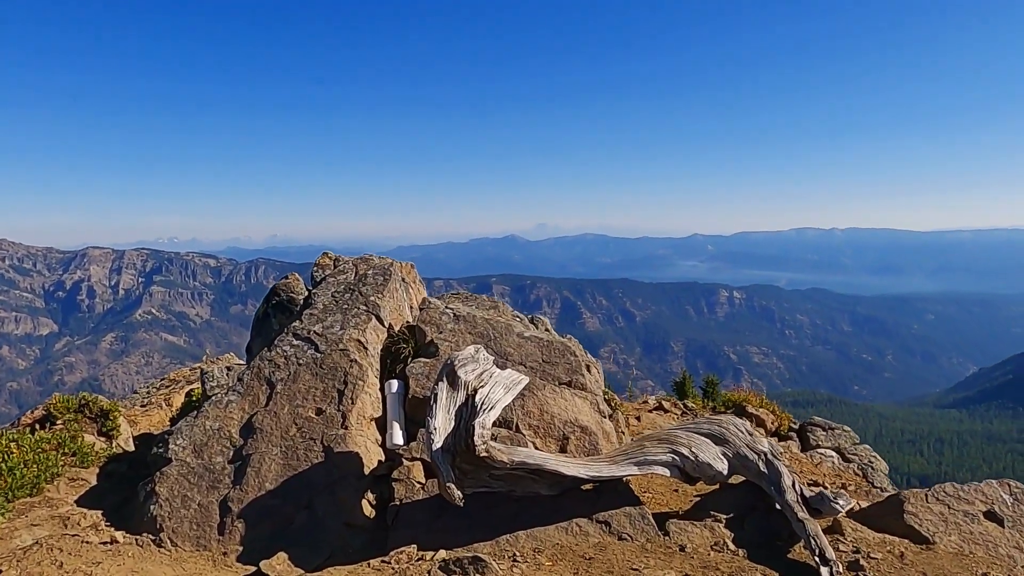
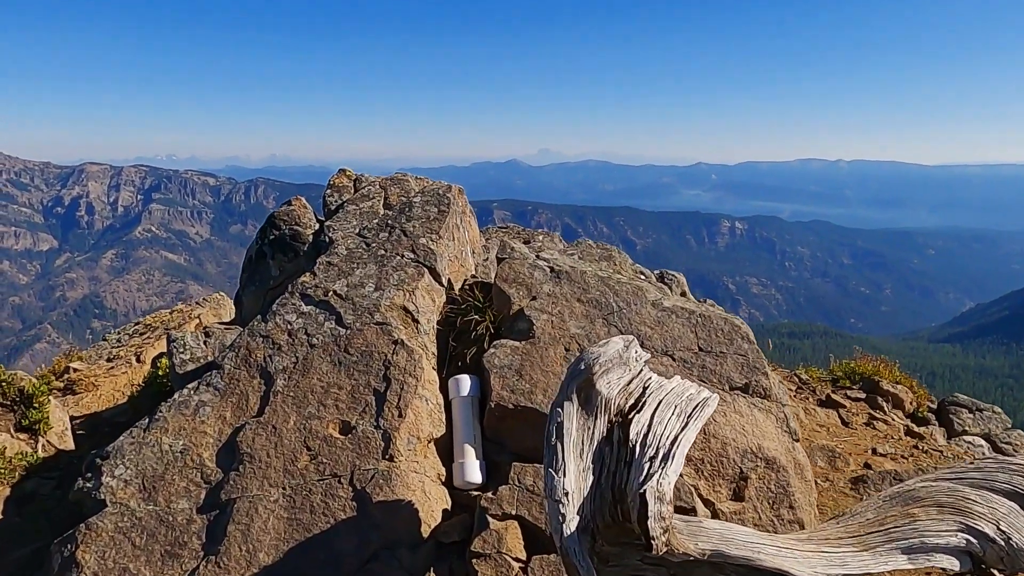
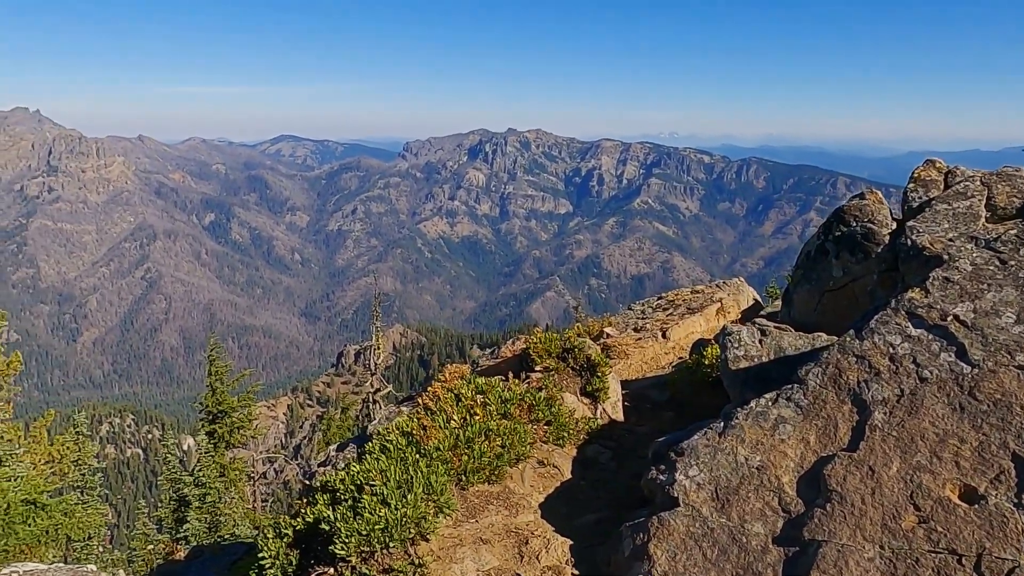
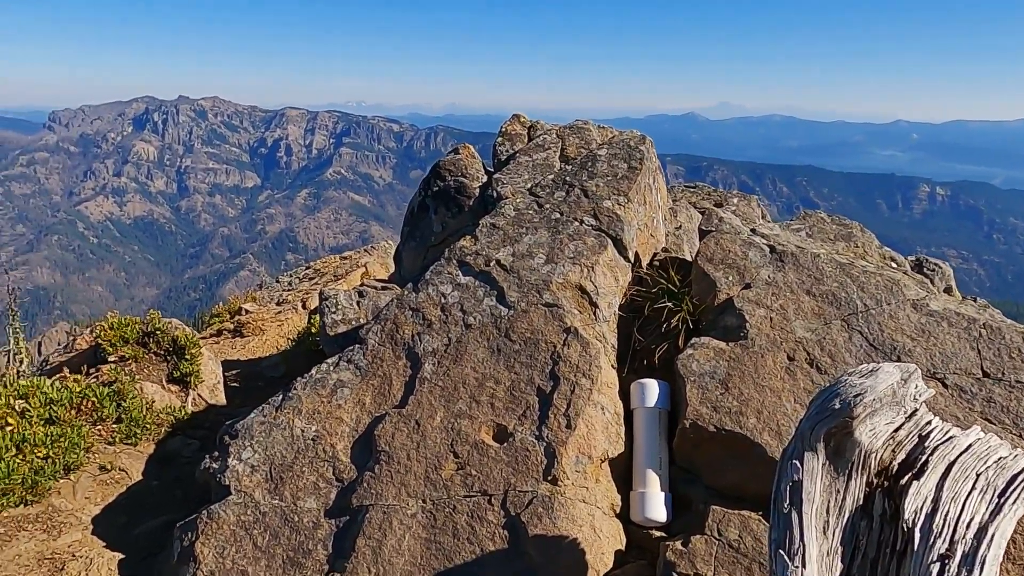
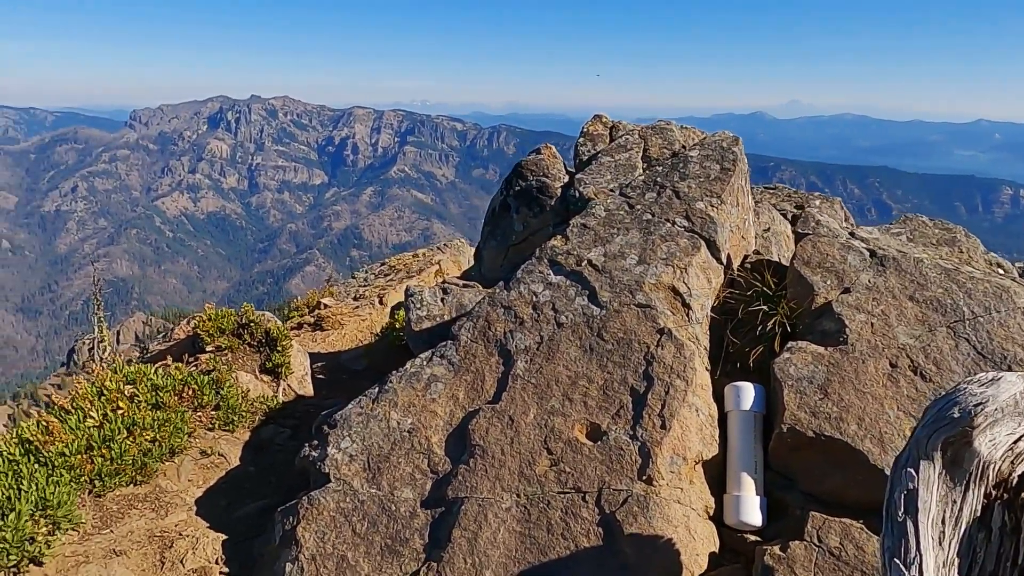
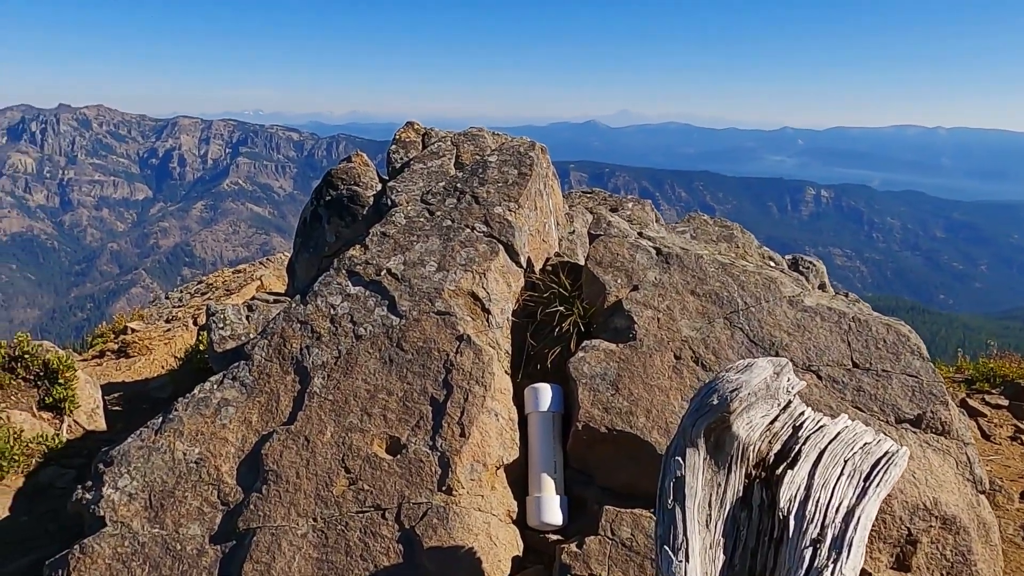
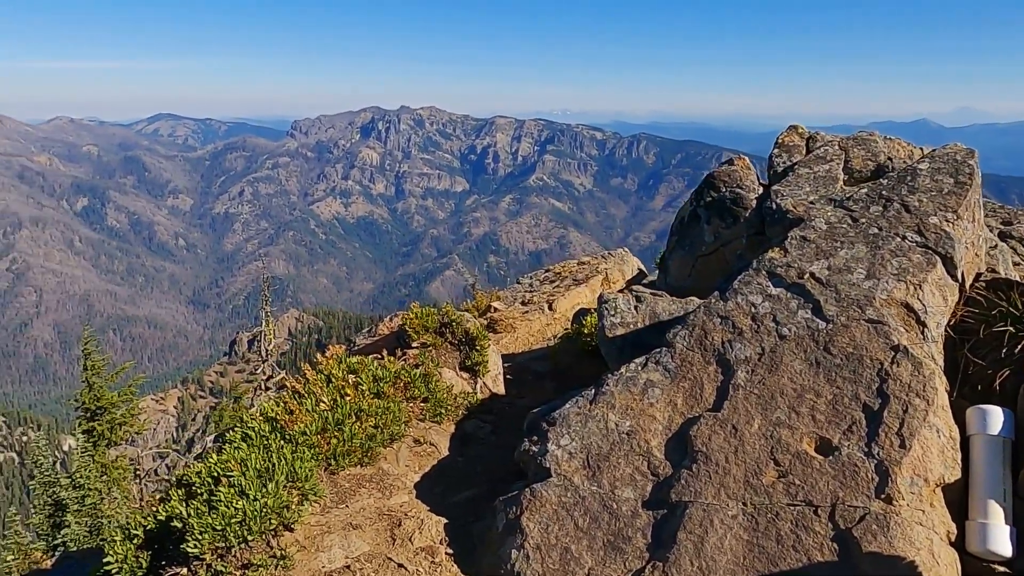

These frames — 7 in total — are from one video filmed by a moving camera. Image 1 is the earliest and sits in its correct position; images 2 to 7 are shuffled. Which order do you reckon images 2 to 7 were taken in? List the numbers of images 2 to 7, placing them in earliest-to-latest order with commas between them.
2, 6, 4, 5, 7, 3
